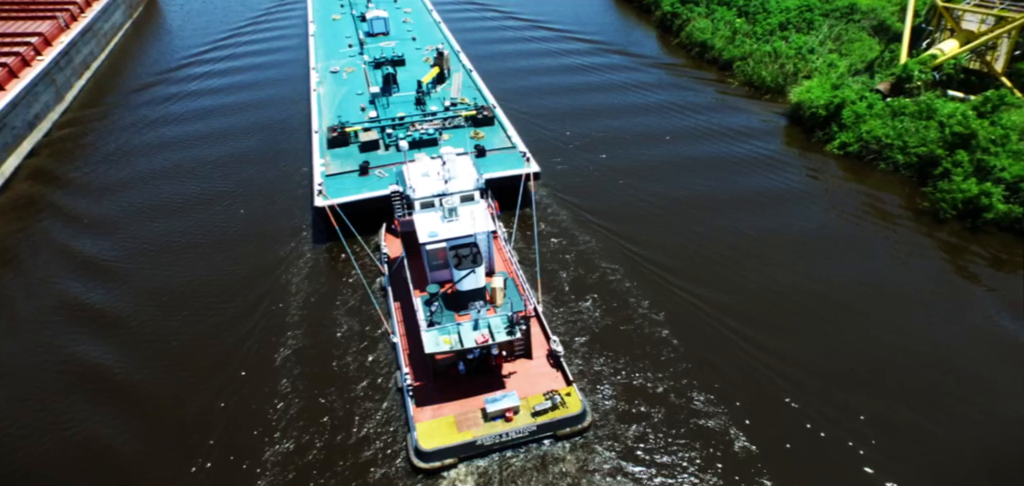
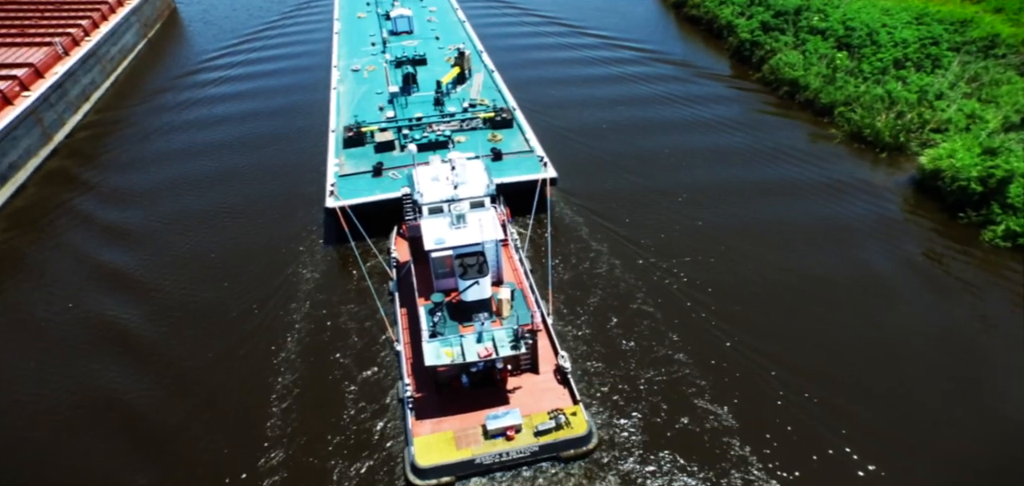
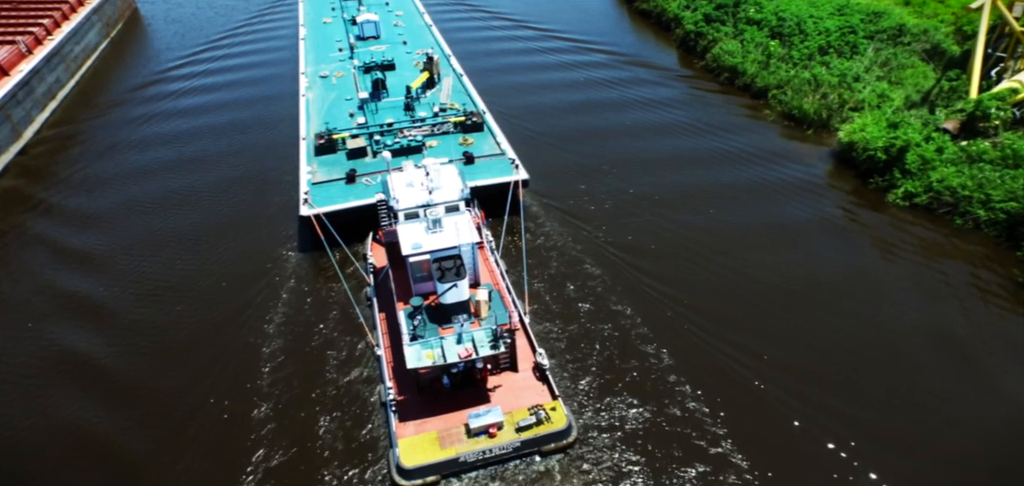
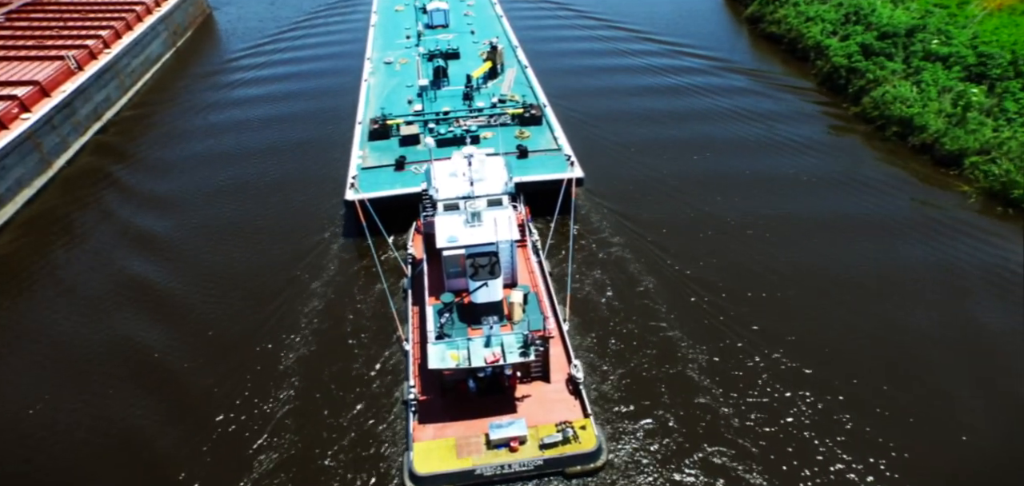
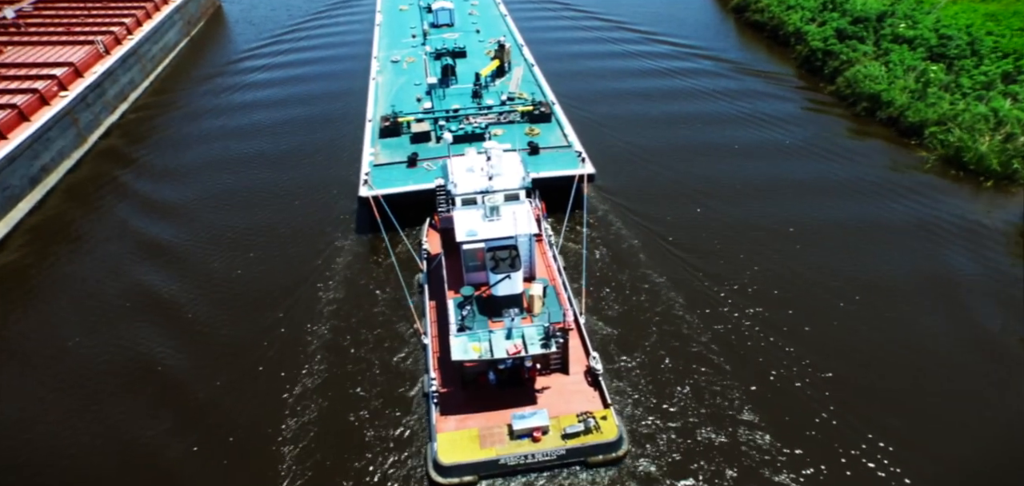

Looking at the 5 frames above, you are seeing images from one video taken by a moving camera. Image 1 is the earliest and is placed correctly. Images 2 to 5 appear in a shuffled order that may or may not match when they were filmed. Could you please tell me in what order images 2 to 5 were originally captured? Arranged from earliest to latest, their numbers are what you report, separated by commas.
3, 2, 5, 4
